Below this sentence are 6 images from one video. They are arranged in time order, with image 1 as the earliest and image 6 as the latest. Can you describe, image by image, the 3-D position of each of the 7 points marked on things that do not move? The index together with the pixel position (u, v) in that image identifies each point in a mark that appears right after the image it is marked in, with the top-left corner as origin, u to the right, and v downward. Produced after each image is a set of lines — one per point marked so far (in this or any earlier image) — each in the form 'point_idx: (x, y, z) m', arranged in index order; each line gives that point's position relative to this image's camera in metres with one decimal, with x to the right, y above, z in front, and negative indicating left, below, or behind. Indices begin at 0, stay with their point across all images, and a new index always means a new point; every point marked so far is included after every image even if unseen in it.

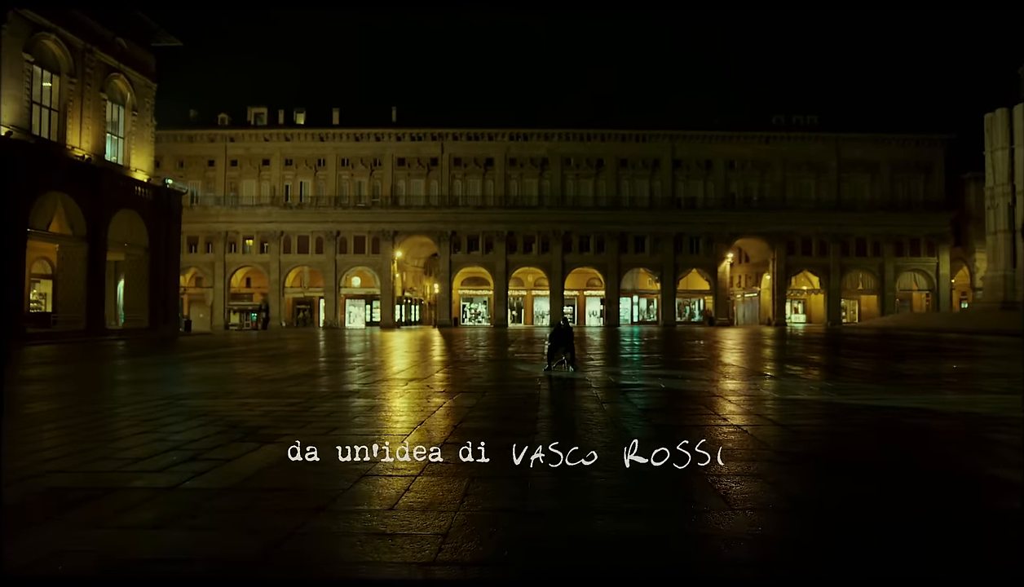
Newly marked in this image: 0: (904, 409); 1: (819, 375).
0: (+4.7, -1.3, +7.9) m
1: (+6.0, -1.6, +13.4) m
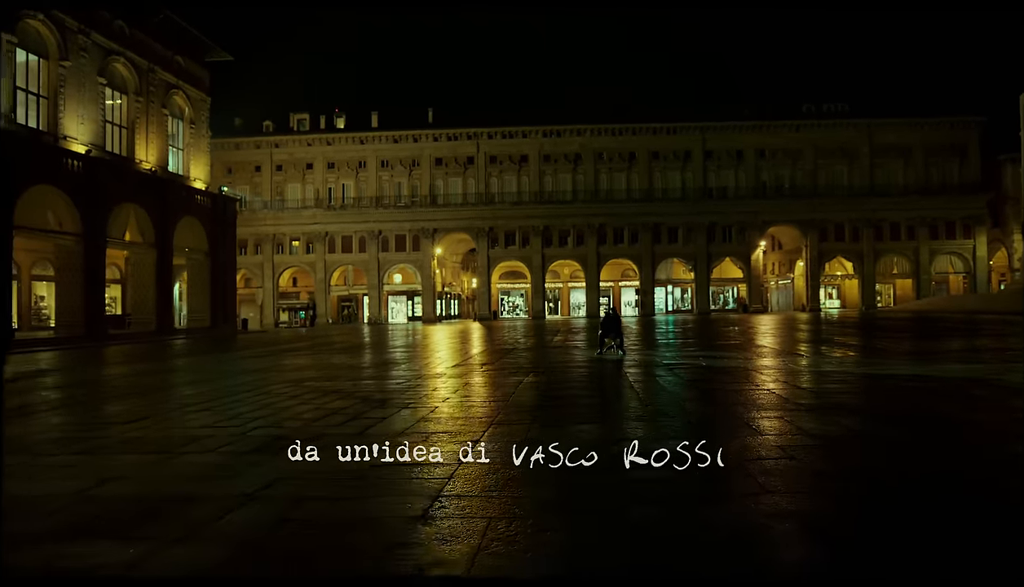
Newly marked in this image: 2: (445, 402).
0: (+5.5, -1.1, +9.1) m
1: (+7.1, -1.3, +14.4) m
2: (-1.4, -1.4, +8.7) m
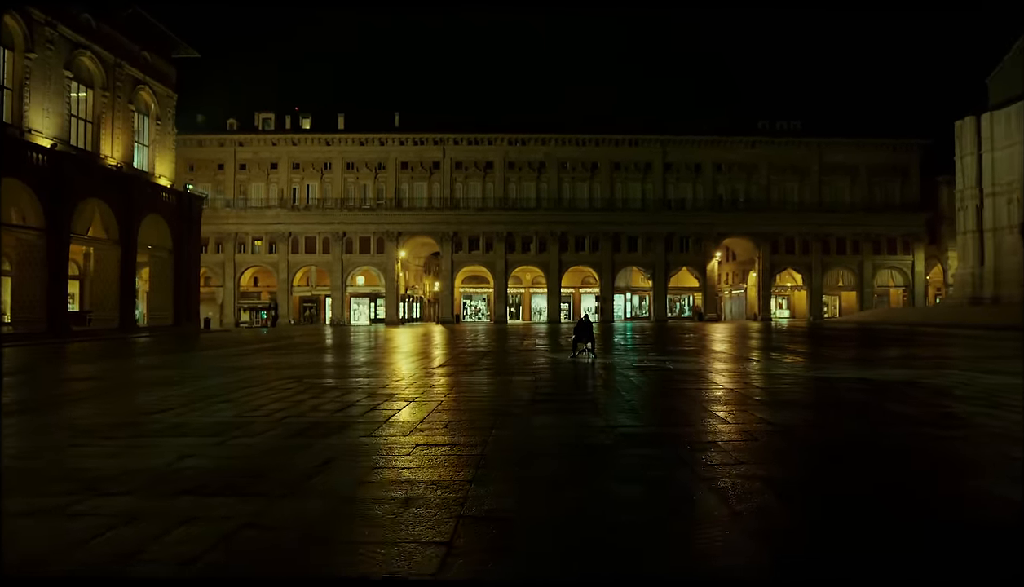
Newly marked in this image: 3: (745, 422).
0: (+5.3, -1.3, +10.1) m
1: (+6.5, -1.5, +15.5) m
2: (-1.6, -1.4, +9.3) m
3: (+2.3, -1.3, +6.8) m
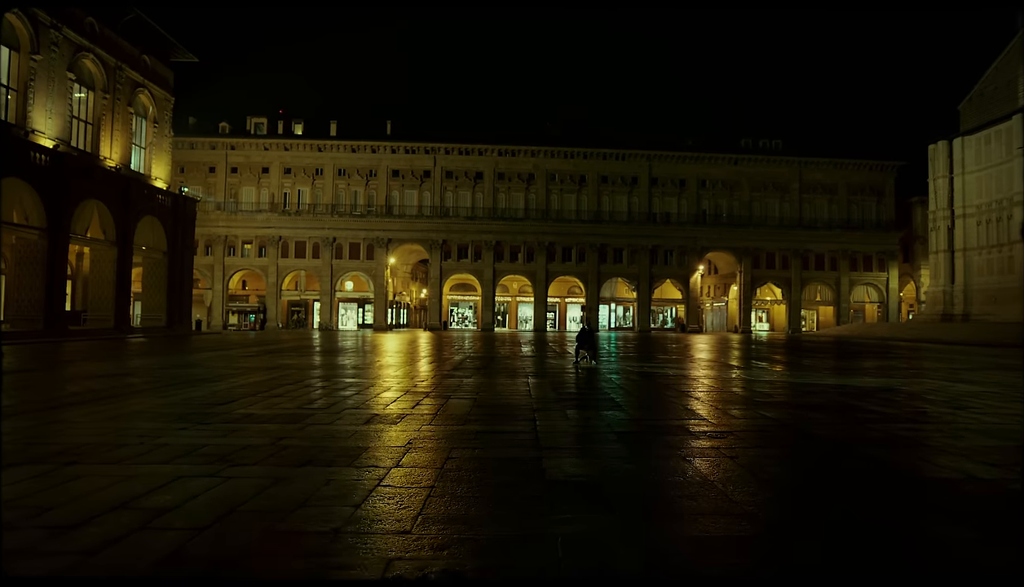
0: (+5.4, -1.5, +11.0) m
1: (+6.5, -1.8, +16.5) m
2: (-1.4, -1.5, +10.1) m
3: (+2.6, -1.4, +7.6) m
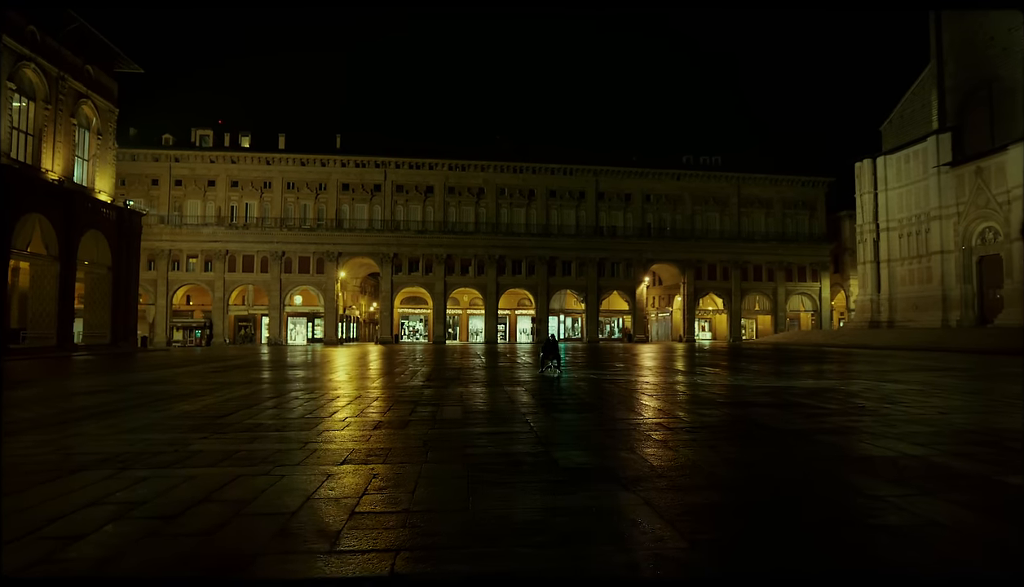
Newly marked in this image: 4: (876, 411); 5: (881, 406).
0: (+4.9, -1.7, +12.0) m
1: (+5.6, -2.1, +17.6) m
2: (-1.8, -1.7, +10.5) m
3: (+2.4, -1.5, +8.4) m
4: (+4.4, -1.4, +8.4) m
5: (+4.7, -1.5, +9.1) m
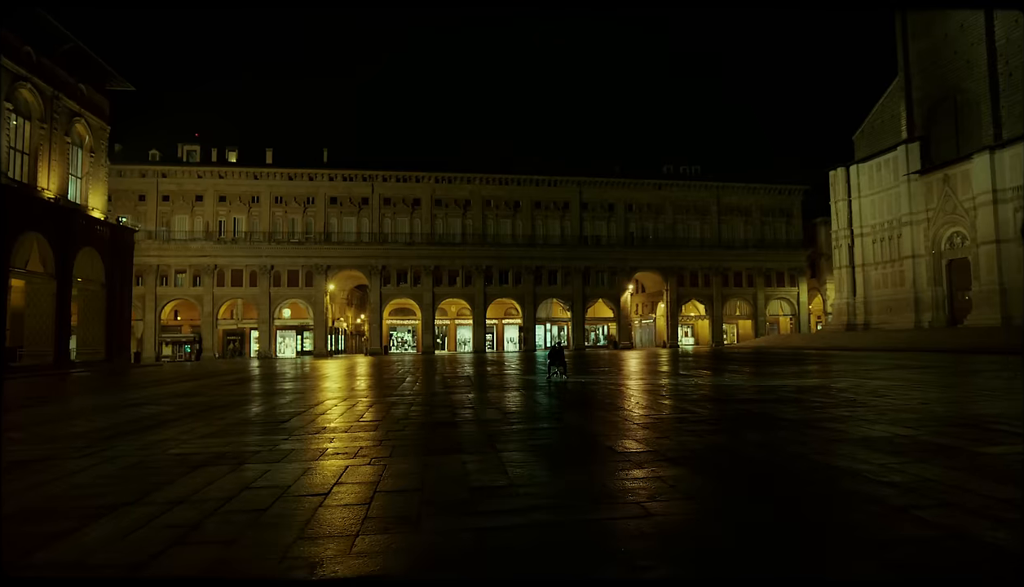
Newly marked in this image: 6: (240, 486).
0: (+5.2, -1.8, +13.0) m
1: (+5.7, -2.3, +18.5) m
2: (-1.5, -1.9, +11.3) m
3: (+2.7, -1.6, +9.3) m
4: (+4.7, -1.5, +9.4) m
5: (+5.1, -1.5, +10.0) m
6: (-1.8, -1.2, +4.5) m
